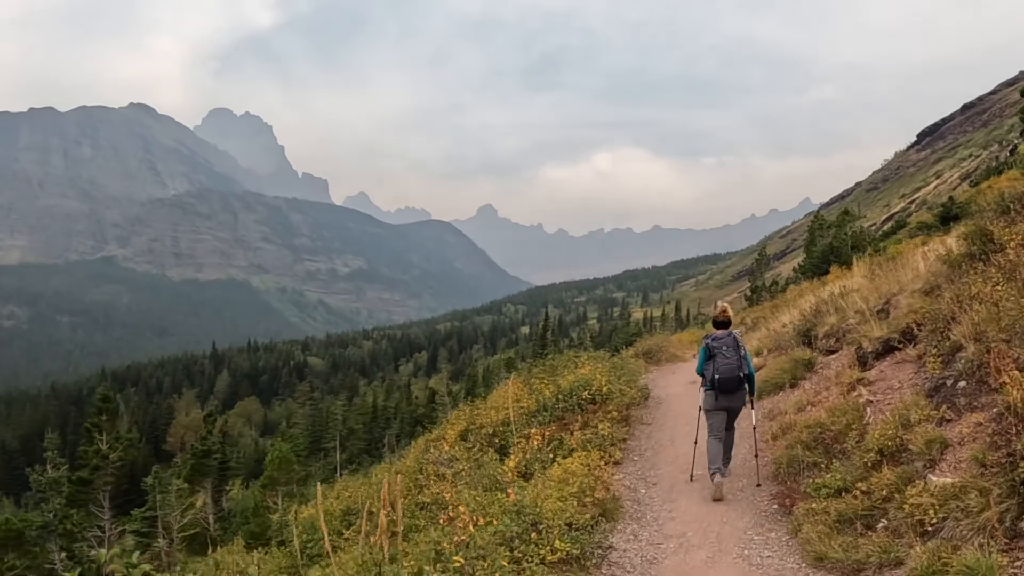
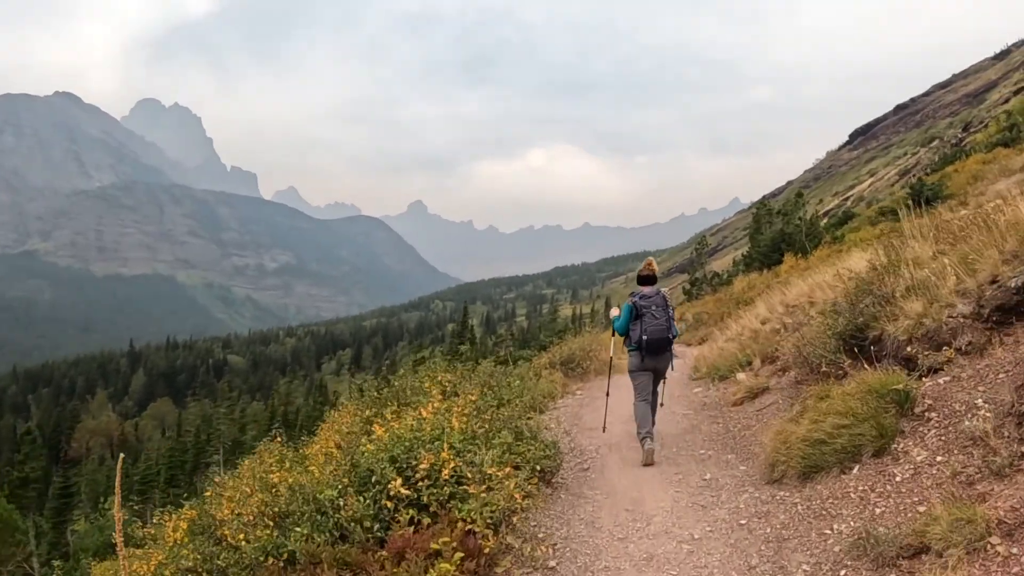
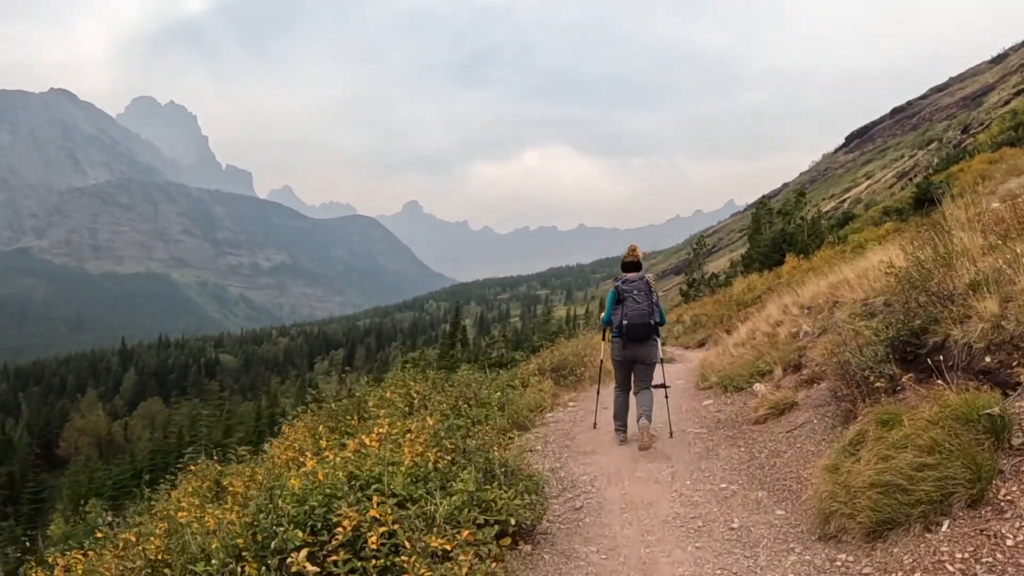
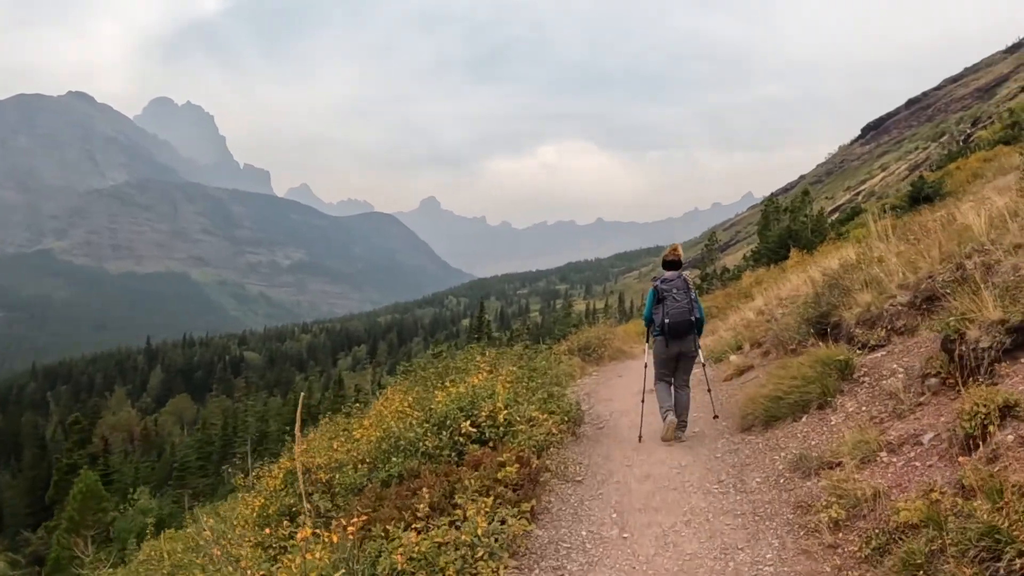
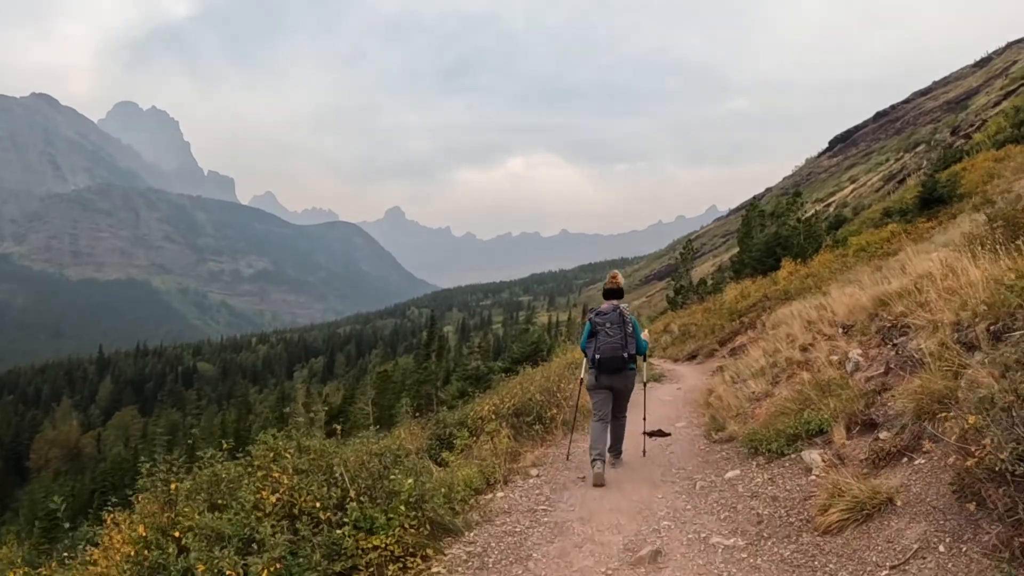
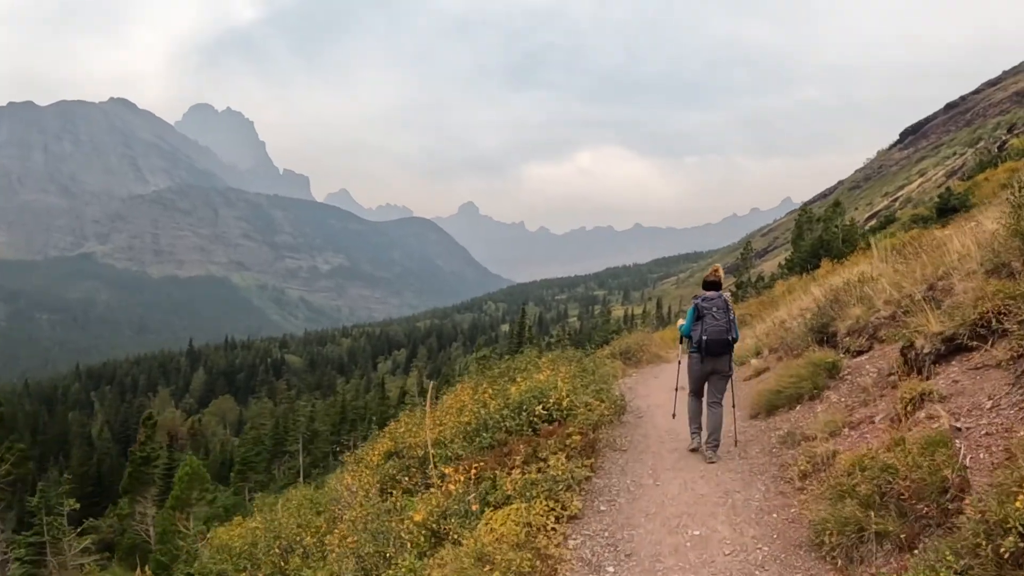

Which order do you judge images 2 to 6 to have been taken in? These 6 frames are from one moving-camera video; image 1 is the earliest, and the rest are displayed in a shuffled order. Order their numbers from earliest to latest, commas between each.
6, 4, 2, 3, 5
